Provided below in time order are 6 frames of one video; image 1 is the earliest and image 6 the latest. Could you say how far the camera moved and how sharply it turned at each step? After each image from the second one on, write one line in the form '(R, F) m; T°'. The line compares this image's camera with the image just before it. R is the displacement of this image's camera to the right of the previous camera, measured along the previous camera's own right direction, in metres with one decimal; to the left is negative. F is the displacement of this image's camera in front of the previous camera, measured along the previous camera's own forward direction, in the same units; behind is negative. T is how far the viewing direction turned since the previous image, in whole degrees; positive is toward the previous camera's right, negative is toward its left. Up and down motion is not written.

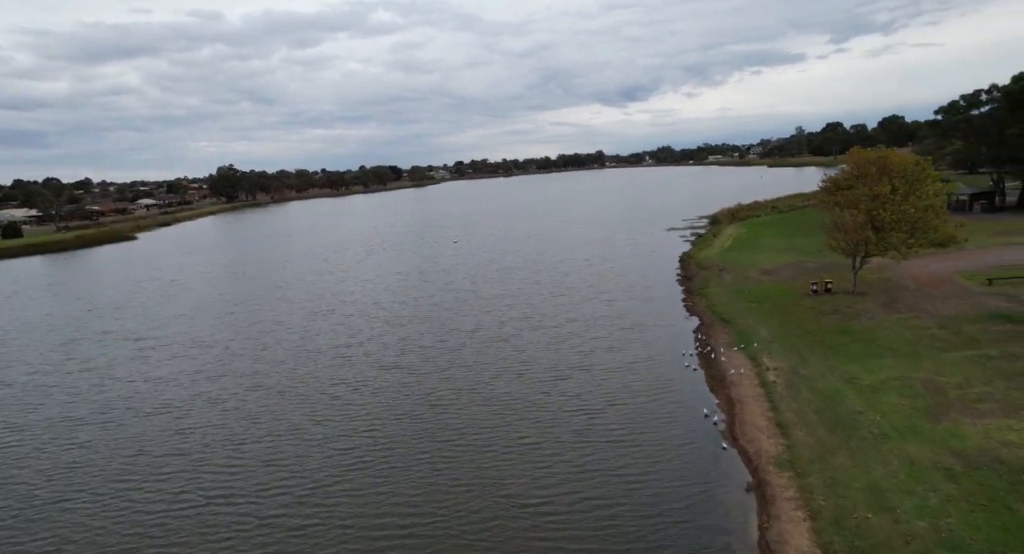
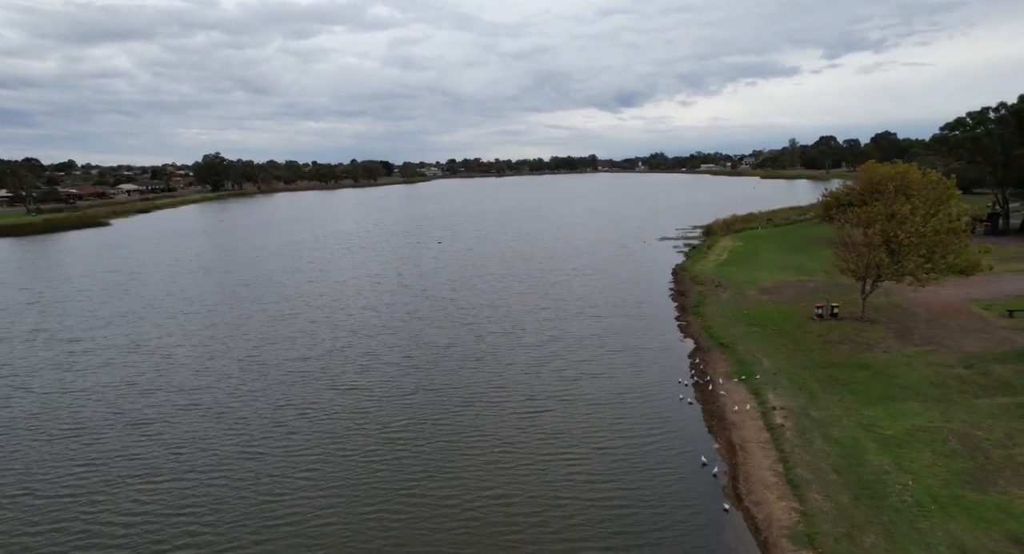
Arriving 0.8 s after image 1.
(+0.4, +3.4) m; +1°
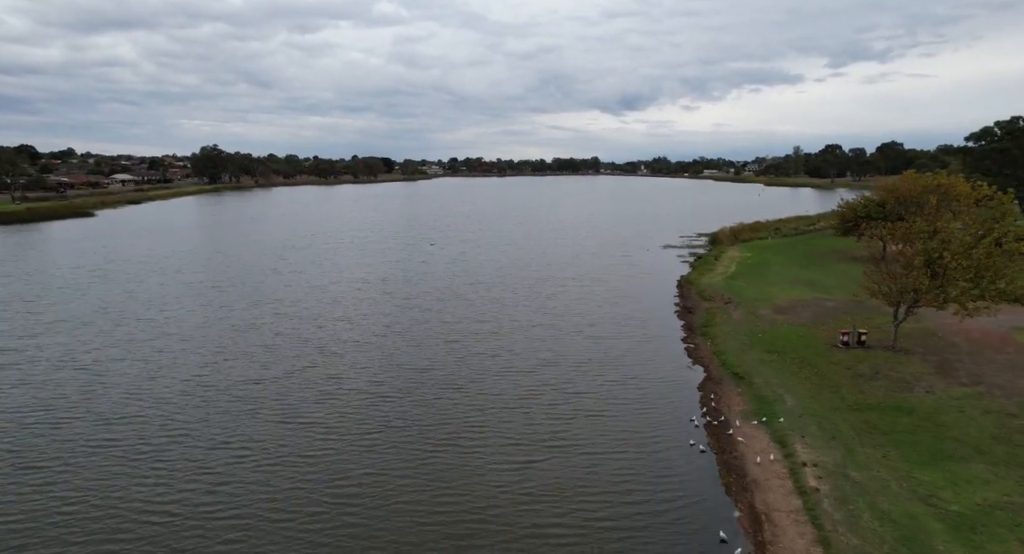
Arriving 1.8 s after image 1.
(+0.5, +4.1) m; 0°
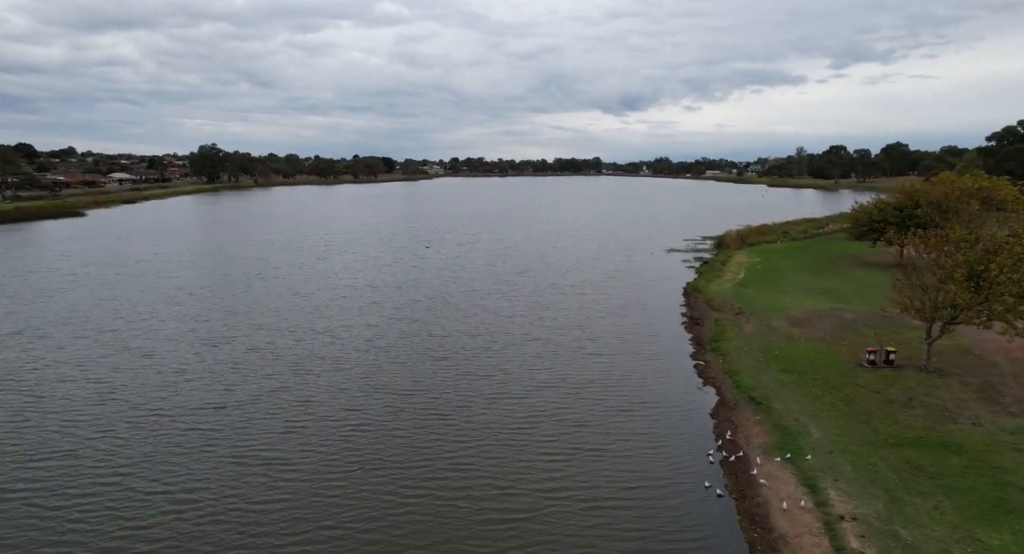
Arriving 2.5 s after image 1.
(+0.3, +3.0) m; 0°
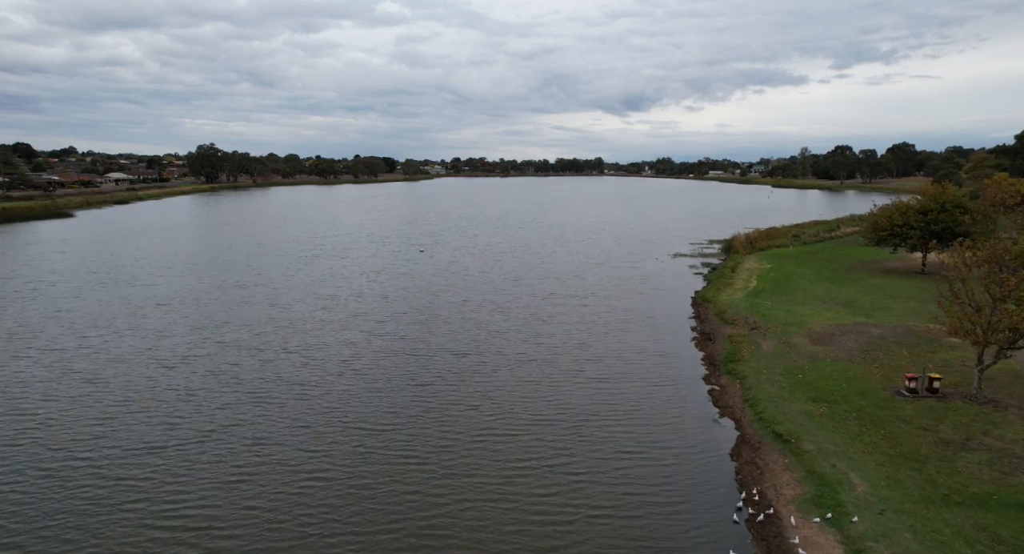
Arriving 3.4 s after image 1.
(+0.4, +3.6) m; 0°
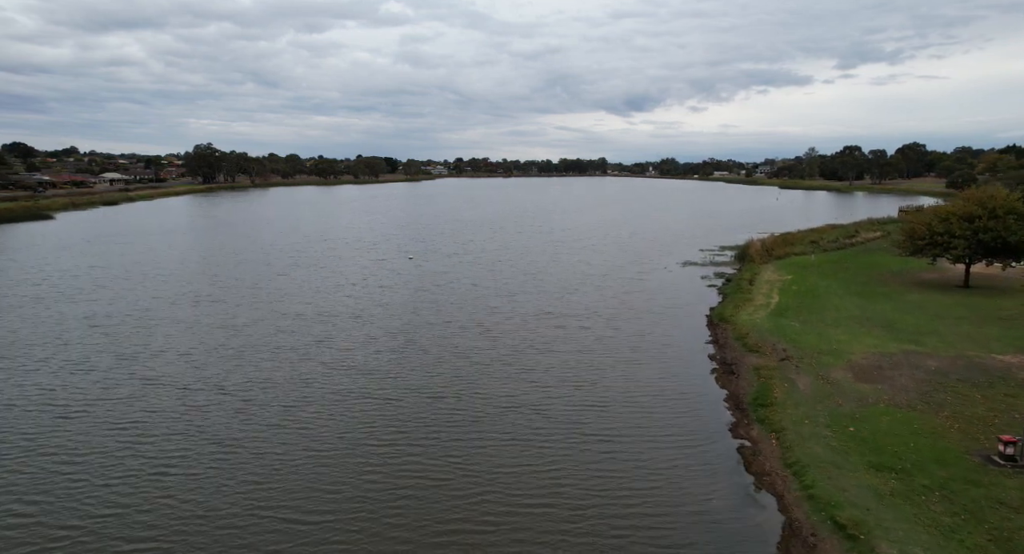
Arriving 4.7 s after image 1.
(+0.8, +5.8) m; 0°
